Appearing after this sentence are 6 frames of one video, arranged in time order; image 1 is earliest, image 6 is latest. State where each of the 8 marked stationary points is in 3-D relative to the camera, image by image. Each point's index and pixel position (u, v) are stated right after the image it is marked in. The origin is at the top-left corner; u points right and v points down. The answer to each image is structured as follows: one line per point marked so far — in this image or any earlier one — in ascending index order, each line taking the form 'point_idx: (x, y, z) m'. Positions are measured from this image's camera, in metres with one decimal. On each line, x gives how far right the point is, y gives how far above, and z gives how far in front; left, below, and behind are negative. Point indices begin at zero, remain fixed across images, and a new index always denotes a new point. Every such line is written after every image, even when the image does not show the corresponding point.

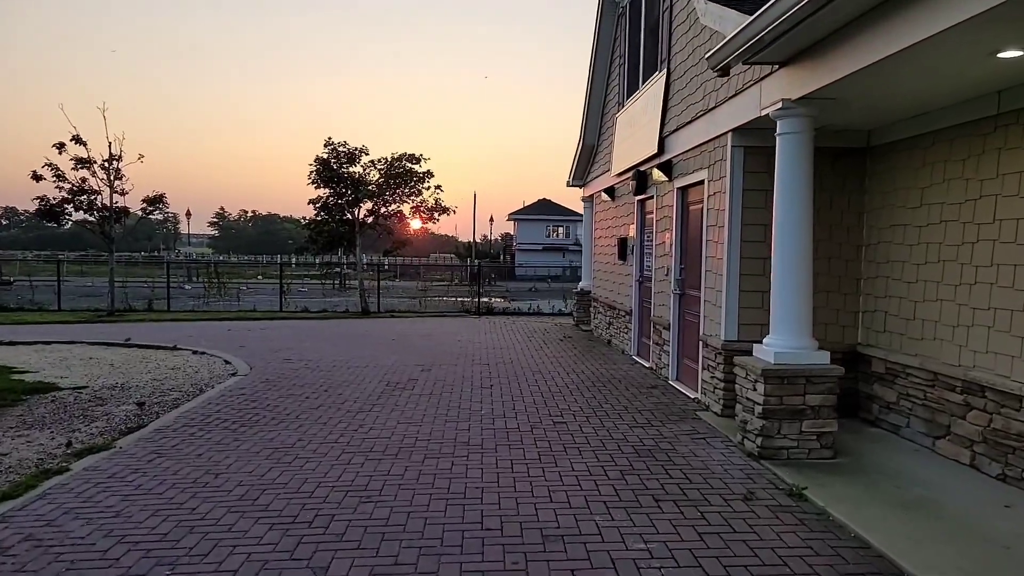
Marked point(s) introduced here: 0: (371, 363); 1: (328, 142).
0: (-1.8, -1.0, +9.7) m
1: (-4.5, +3.5, +18.2) m
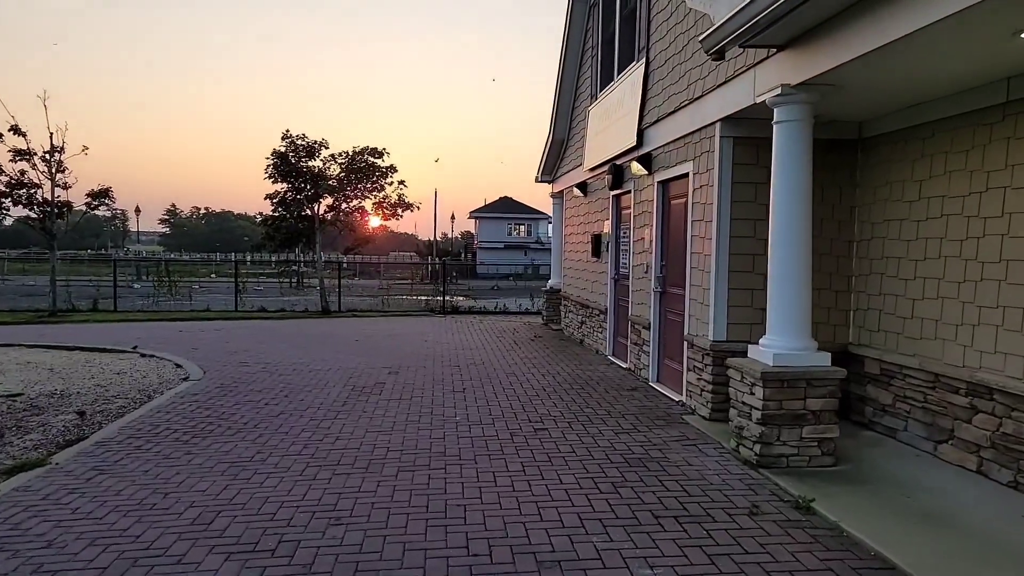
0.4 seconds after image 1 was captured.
0: (-2.2, -1.0, +9.2) m
1: (-5.3, +3.6, +17.5) m
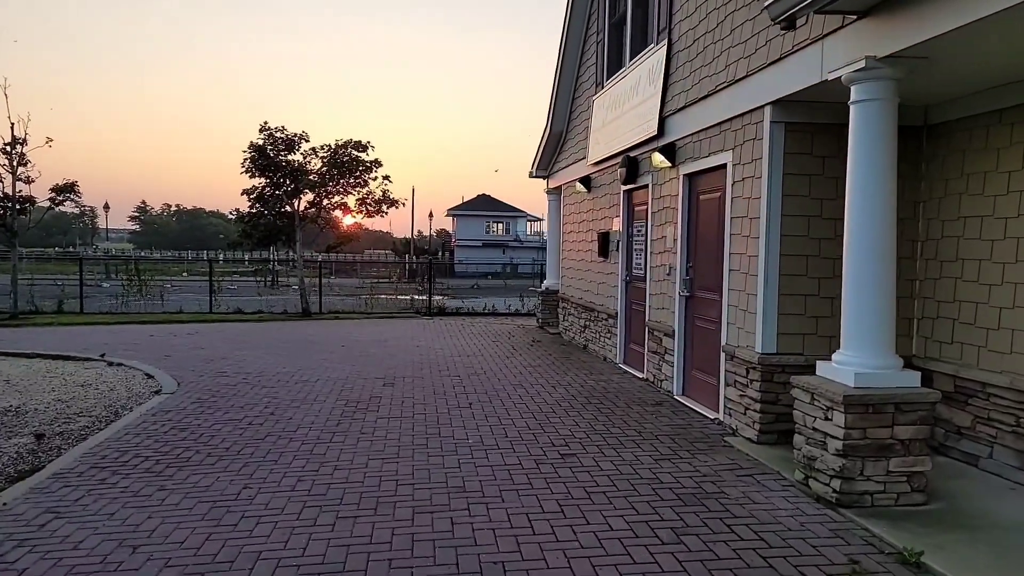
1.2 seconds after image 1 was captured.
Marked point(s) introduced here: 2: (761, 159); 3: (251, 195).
0: (-2.1, -1.0, +8.4) m
1: (-5.5, +3.6, +16.6) m
2: (+1.8, +0.9, +5.4) m
3: (-5.9, +2.1, +16.9) m
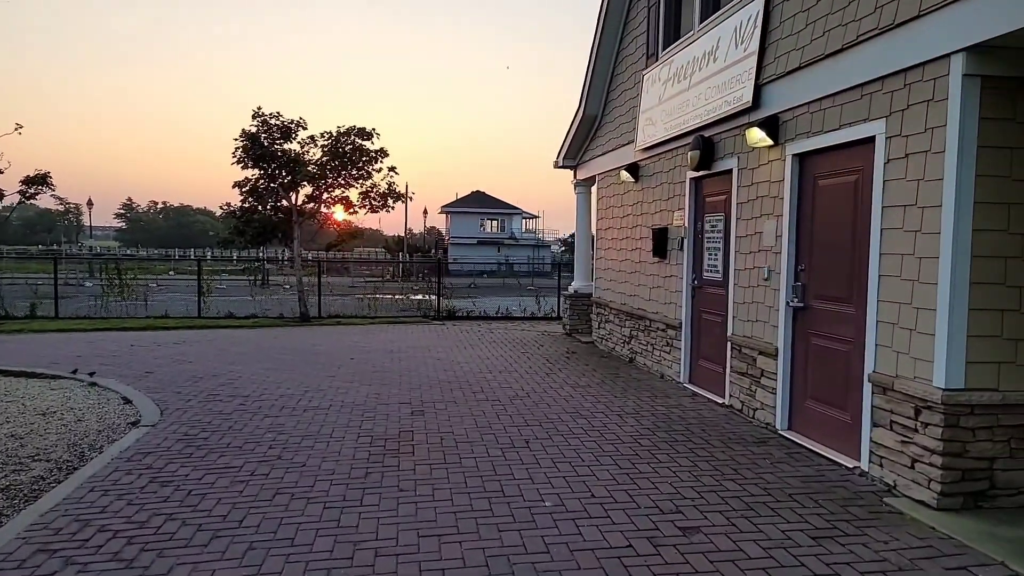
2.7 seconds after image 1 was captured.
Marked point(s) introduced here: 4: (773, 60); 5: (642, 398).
0: (-1.7, -1.1, +7.0) m
1: (-5.1, +3.5, +15.2) m
2: (+2.3, +0.9, +4.0) m
3: (-5.5, +2.1, +15.5) m
4: (+2.0, +1.8, +5.9) m
5: (+1.2, -1.0, +7.1) m
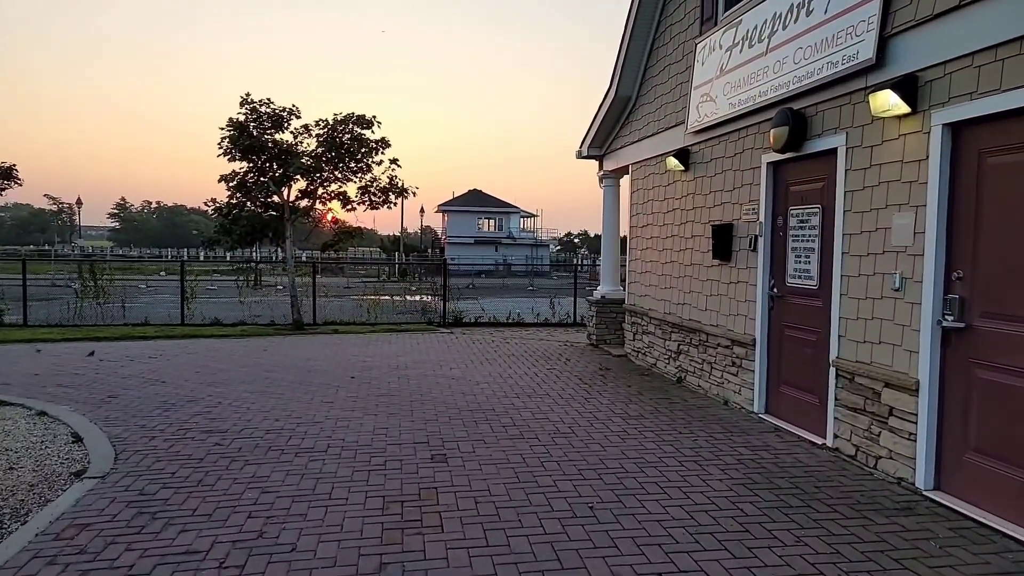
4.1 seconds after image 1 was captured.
0: (-1.4, -1.1, +5.6) m
1: (-4.9, +3.4, +13.7) m
2: (+2.6, +0.8, +2.6) m
3: (-5.3, +2.0, +14.1) m
4: (+2.3, +1.7, +4.5) m
5: (+1.5, -1.1, +5.8) m
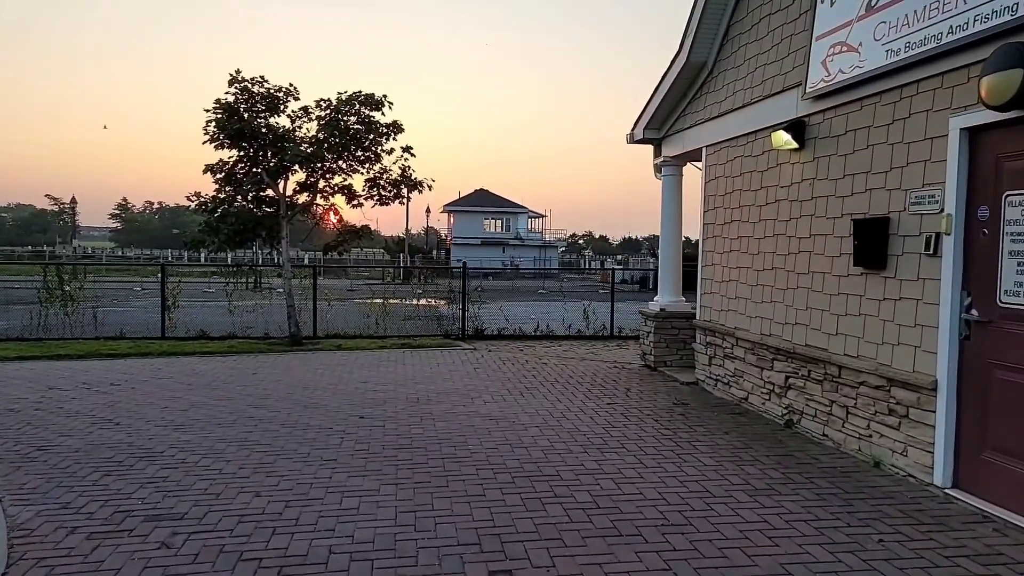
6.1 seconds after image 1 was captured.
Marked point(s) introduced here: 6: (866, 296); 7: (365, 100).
0: (-0.9, -1.3, +3.8) m
1: (-4.4, +3.3, +11.9) m
2: (+3.1, +0.7, +0.8) m
3: (-4.8, +1.9, +12.2) m
4: (+2.8, +1.6, +2.6) m
5: (+2.0, -1.2, +3.9) m
6: (+2.4, 0.0, +5.1) m
7: (-2.4, +3.0, +12.2) m
